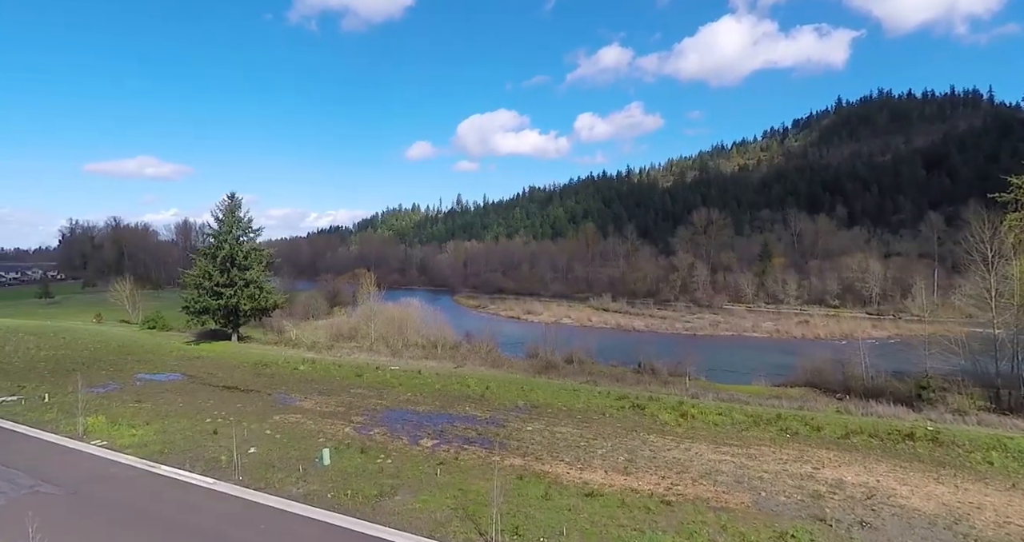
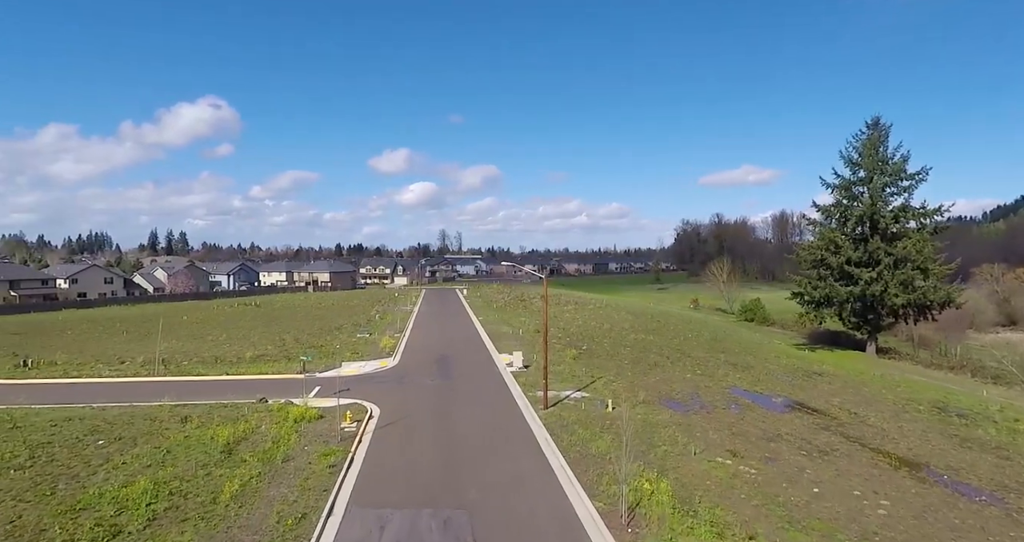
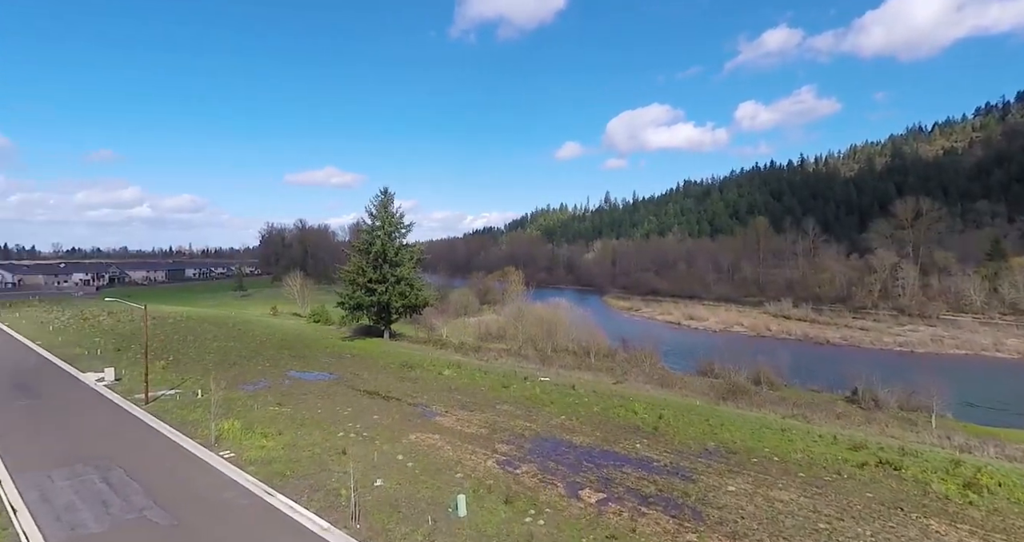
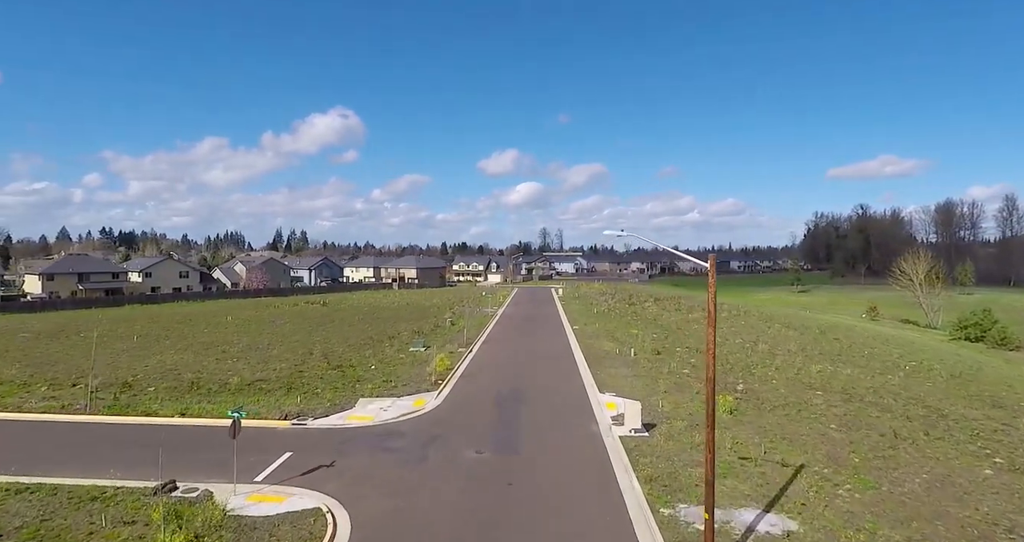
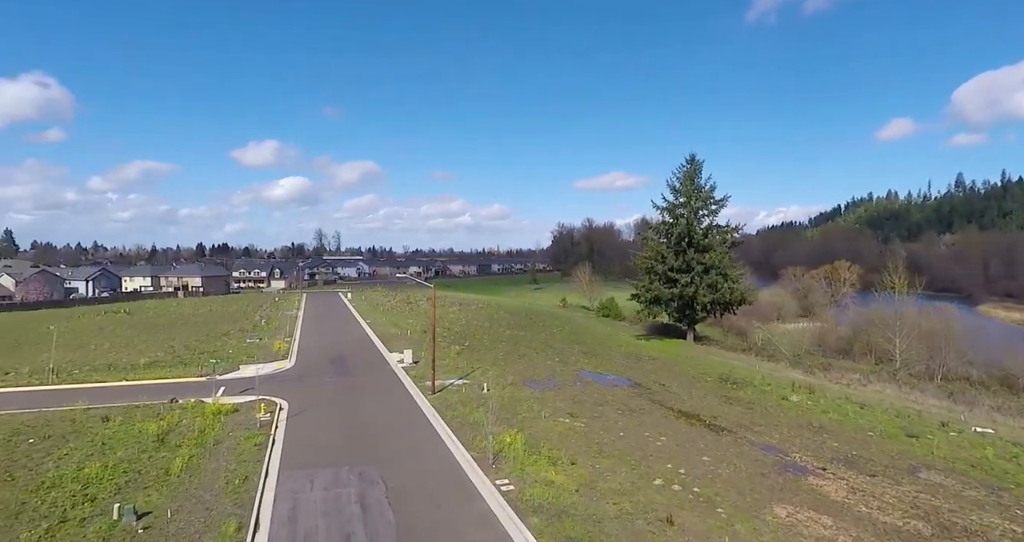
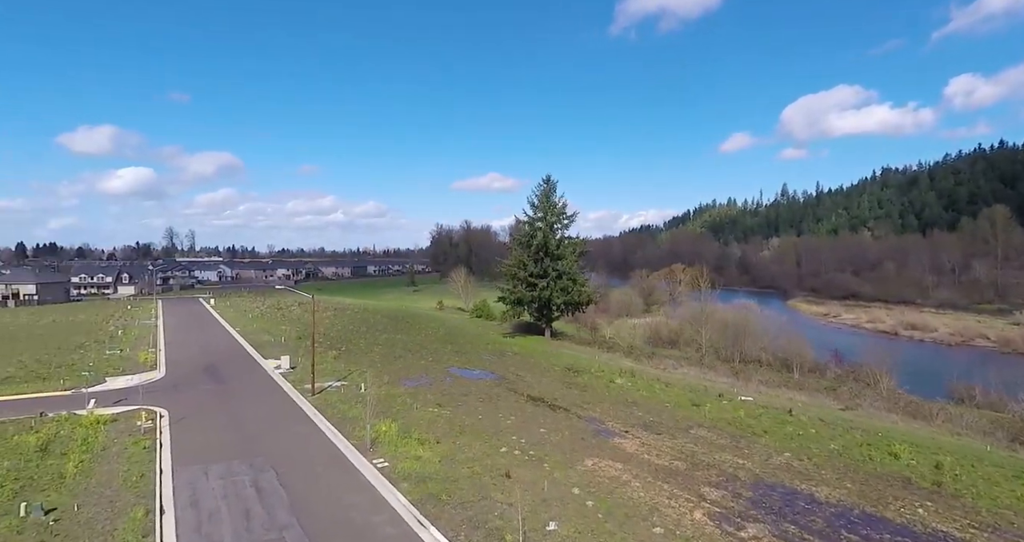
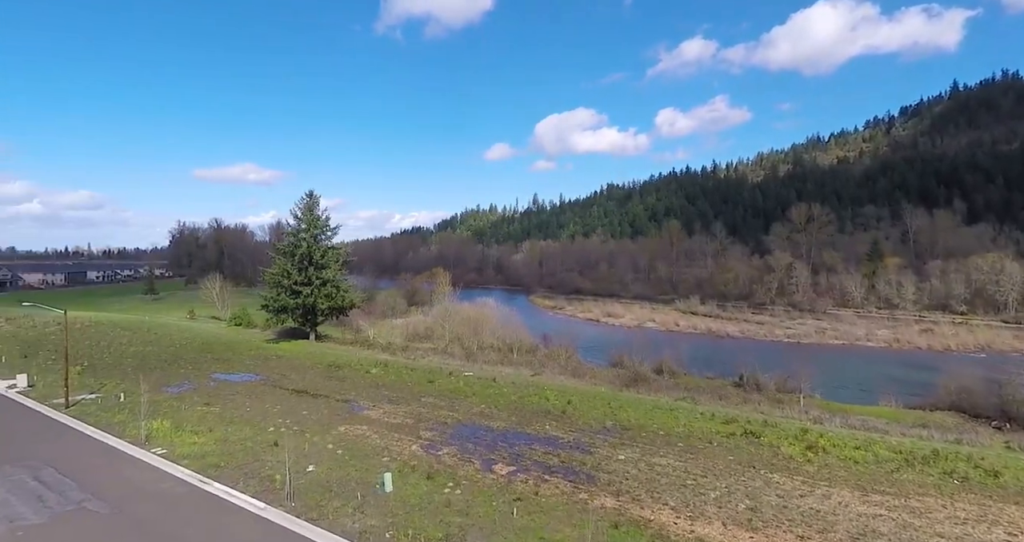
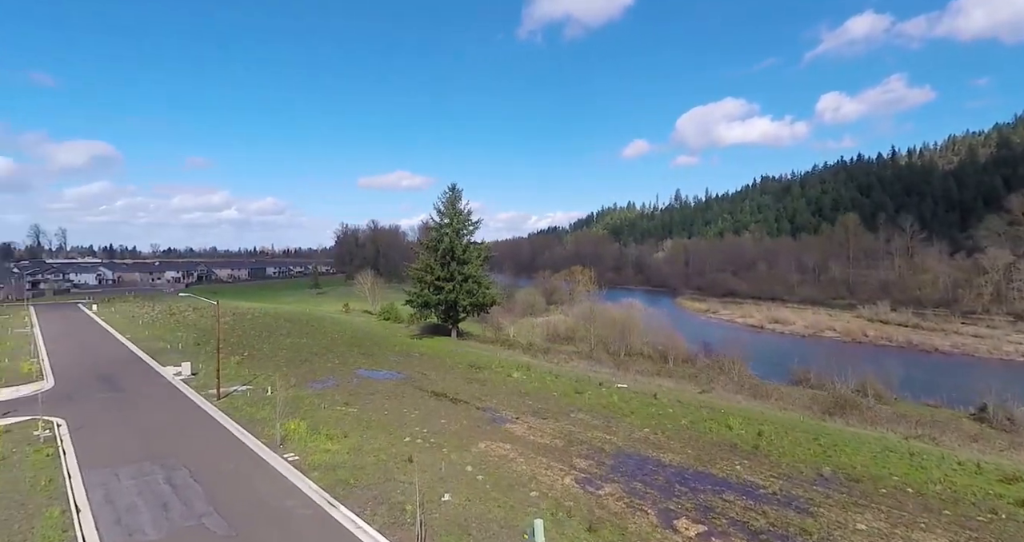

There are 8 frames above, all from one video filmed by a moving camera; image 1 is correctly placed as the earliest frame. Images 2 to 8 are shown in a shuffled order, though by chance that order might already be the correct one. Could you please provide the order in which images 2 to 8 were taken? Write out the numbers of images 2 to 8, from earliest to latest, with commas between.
7, 3, 8, 6, 5, 2, 4
